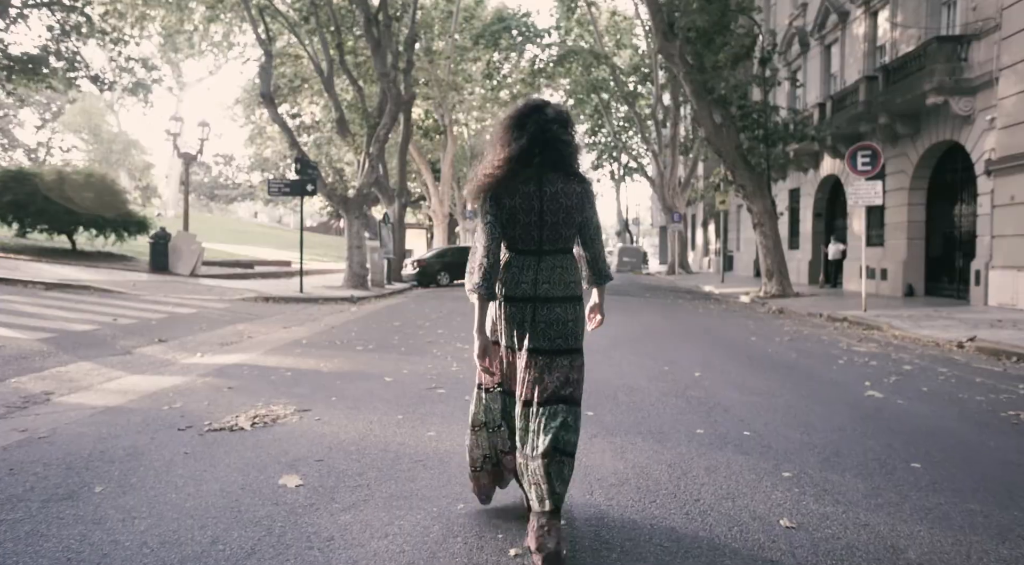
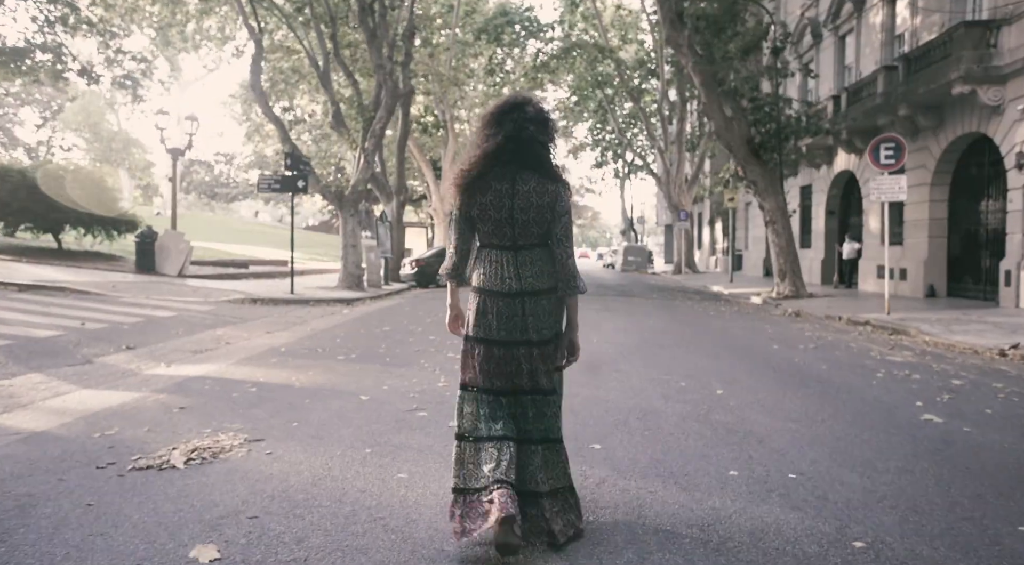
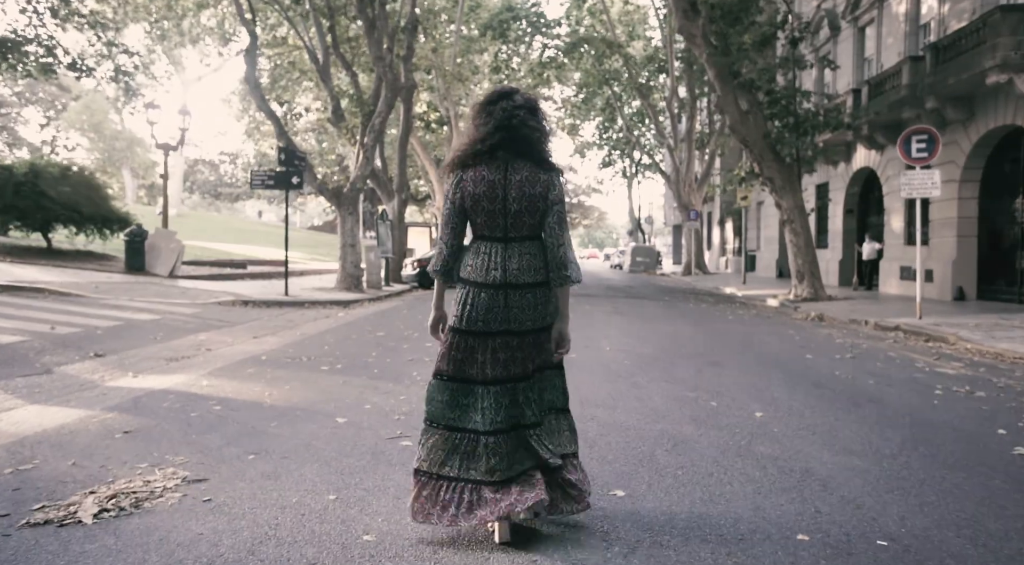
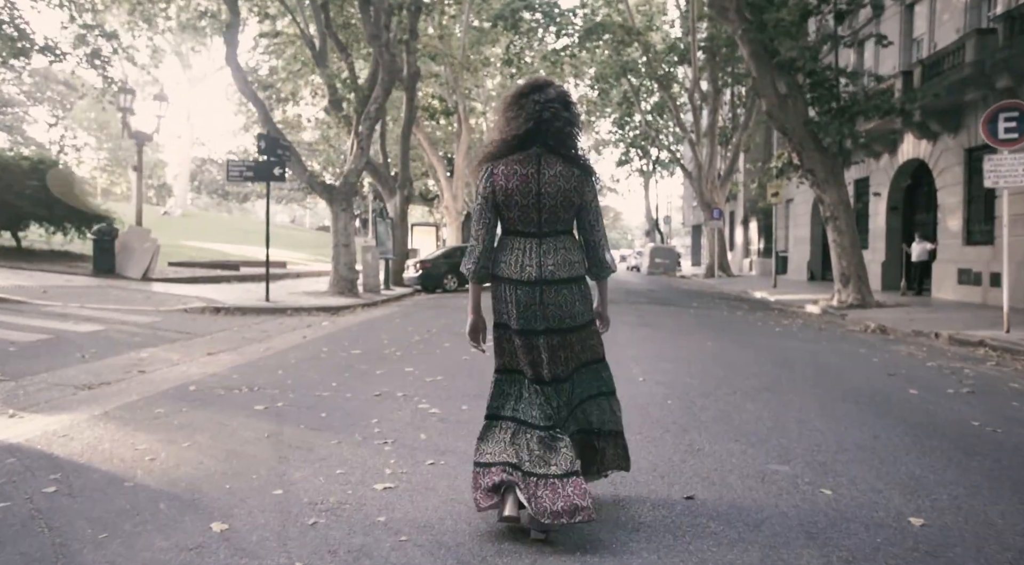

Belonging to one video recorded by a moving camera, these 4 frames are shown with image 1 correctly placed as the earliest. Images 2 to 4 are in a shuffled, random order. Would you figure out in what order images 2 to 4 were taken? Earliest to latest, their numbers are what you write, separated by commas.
2, 3, 4
